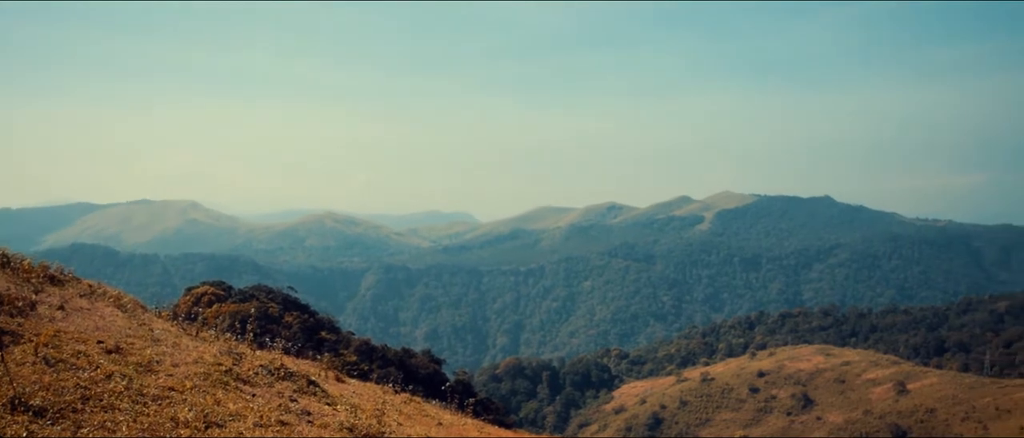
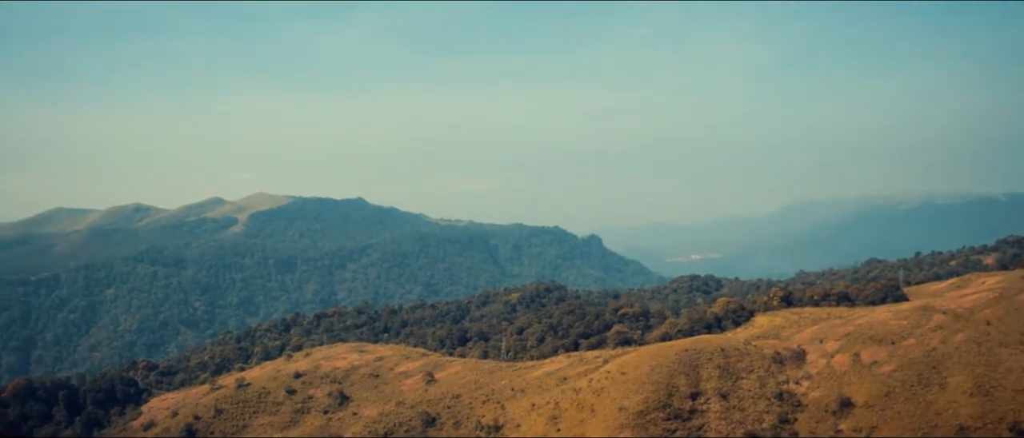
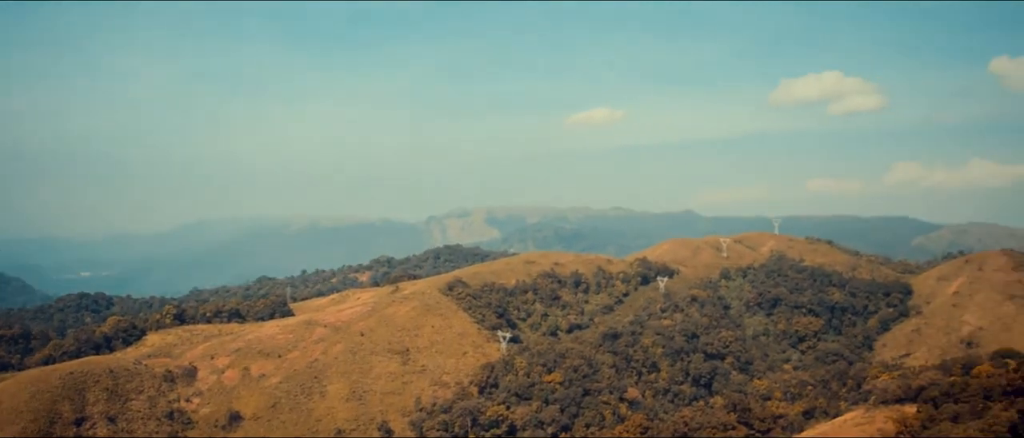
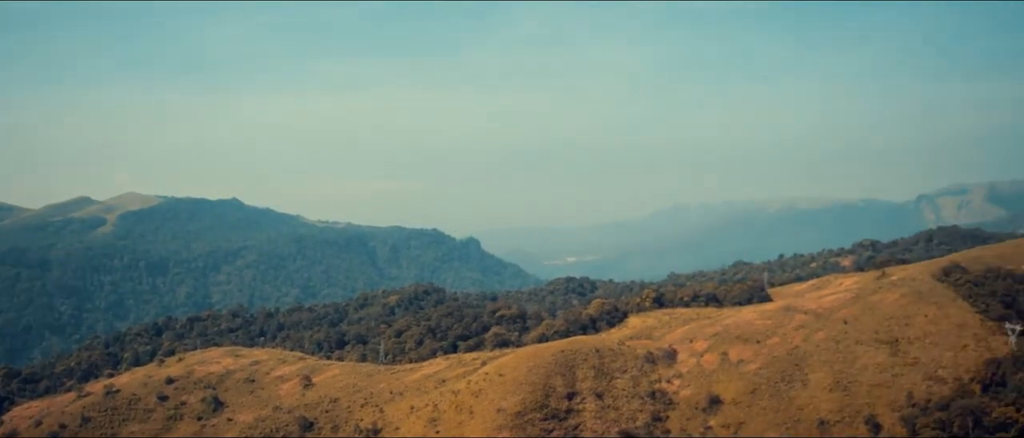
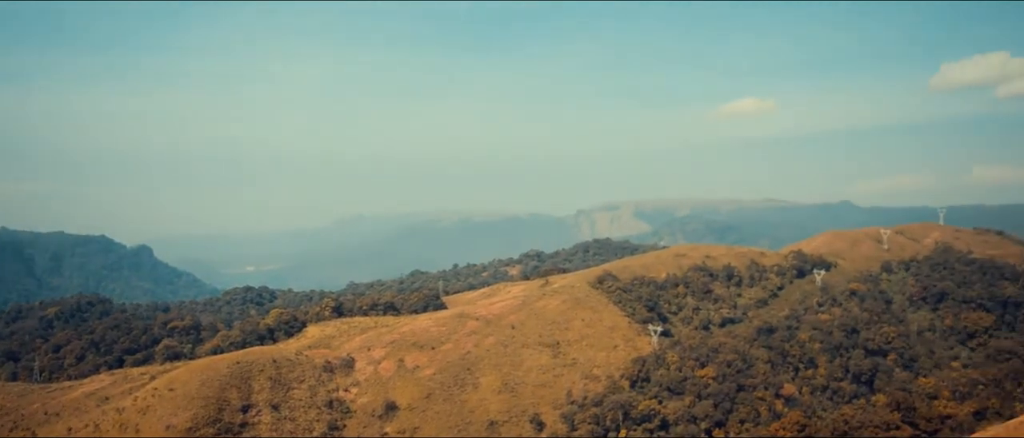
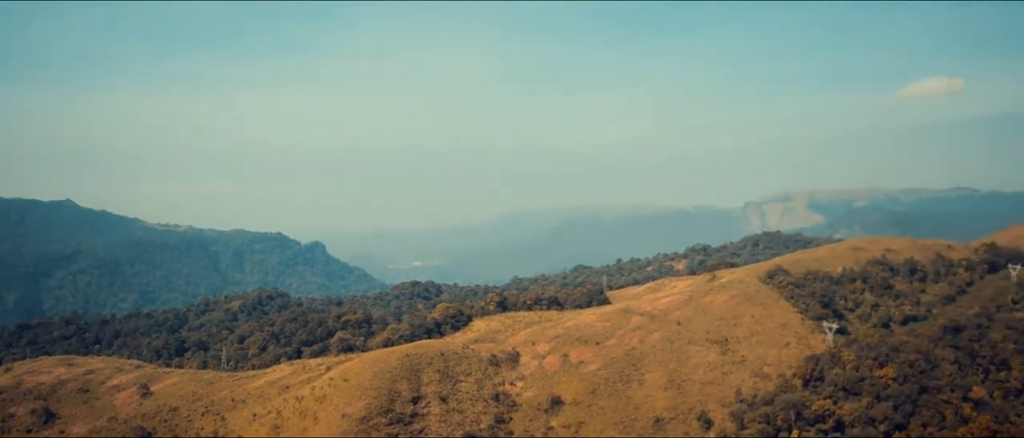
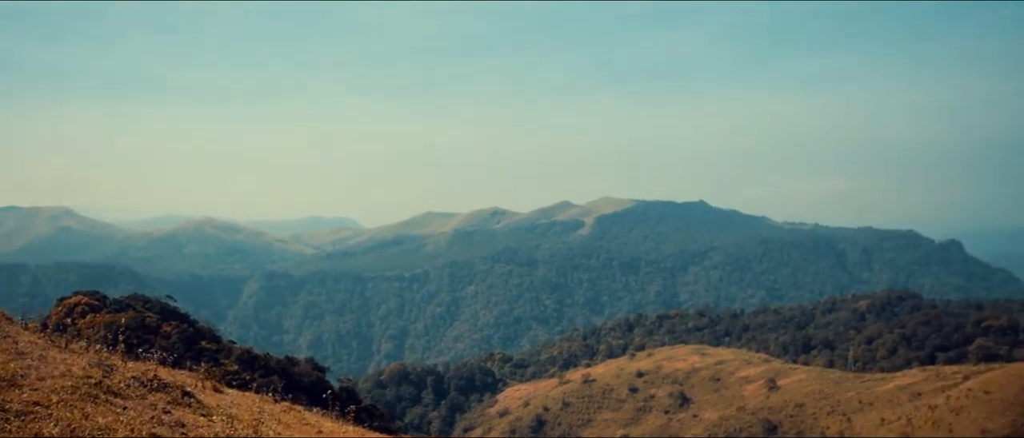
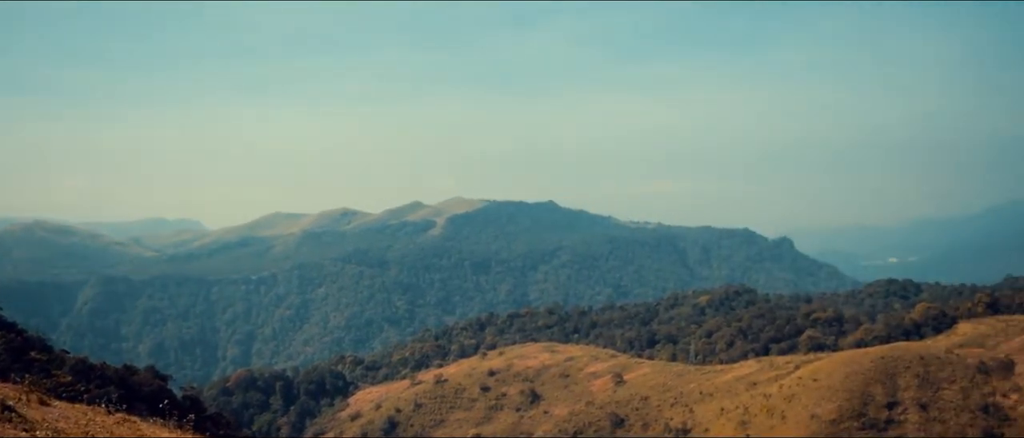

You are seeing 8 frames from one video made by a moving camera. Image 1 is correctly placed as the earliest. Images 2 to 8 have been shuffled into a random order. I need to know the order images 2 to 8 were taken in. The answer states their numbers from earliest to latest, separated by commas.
7, 8, 2, 4, 6, 5, 3
